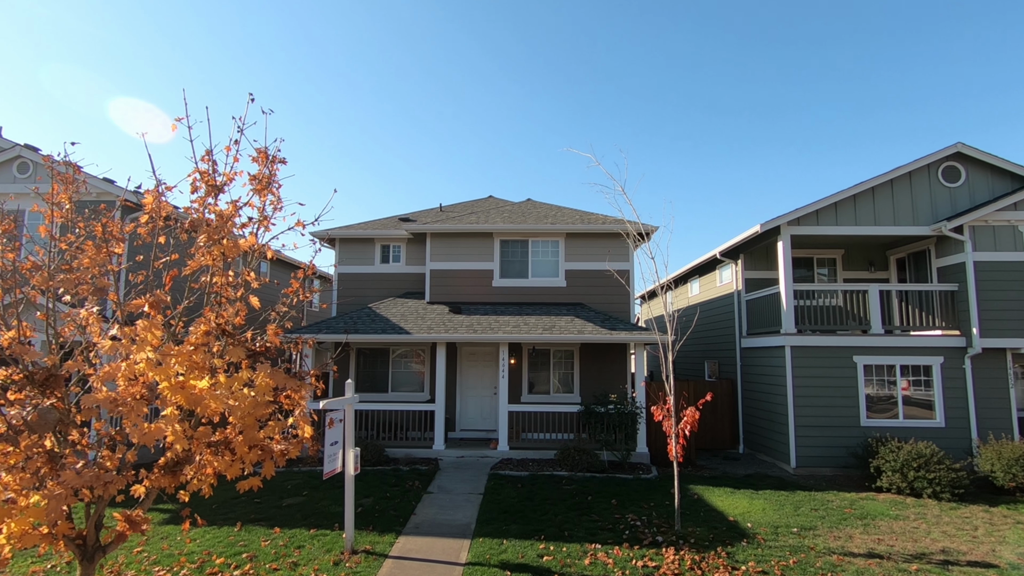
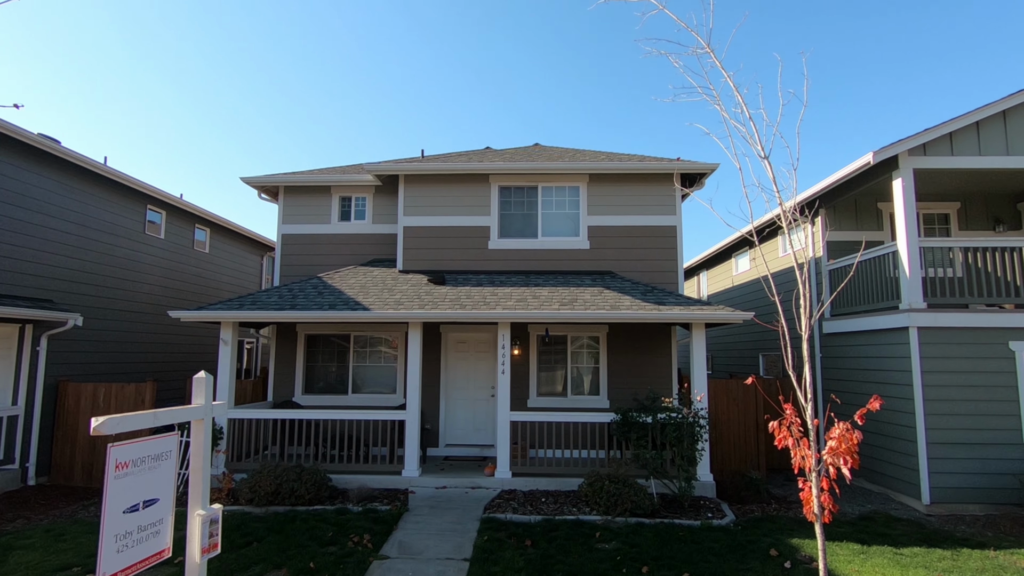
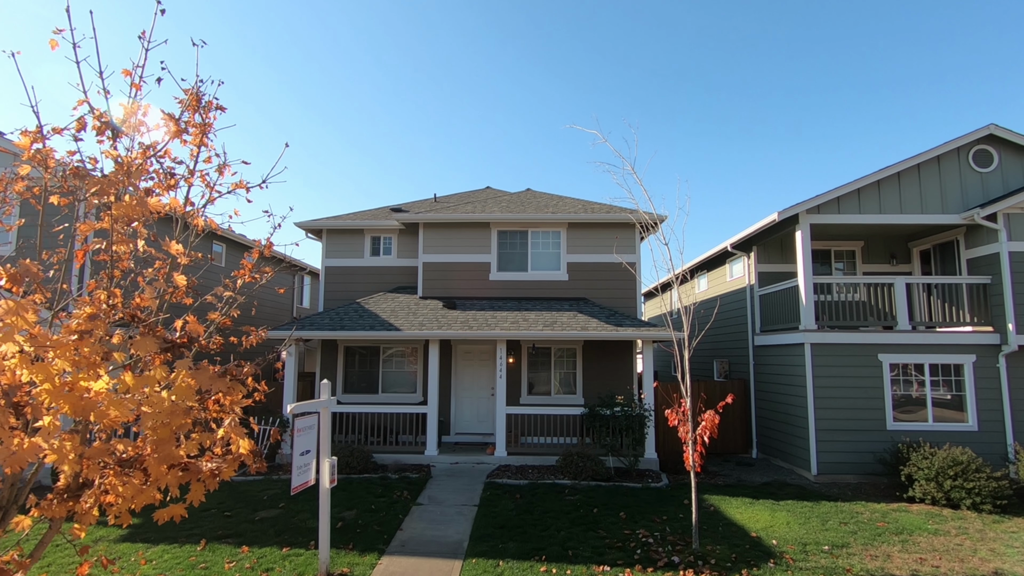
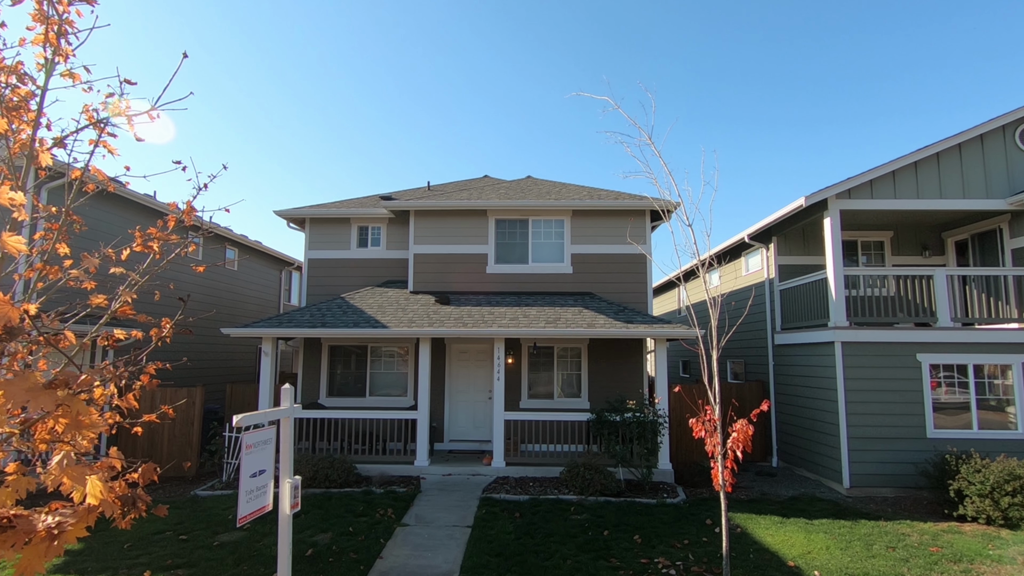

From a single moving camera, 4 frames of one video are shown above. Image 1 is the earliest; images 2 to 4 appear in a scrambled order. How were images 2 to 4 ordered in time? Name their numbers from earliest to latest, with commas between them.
3, 4, 2
